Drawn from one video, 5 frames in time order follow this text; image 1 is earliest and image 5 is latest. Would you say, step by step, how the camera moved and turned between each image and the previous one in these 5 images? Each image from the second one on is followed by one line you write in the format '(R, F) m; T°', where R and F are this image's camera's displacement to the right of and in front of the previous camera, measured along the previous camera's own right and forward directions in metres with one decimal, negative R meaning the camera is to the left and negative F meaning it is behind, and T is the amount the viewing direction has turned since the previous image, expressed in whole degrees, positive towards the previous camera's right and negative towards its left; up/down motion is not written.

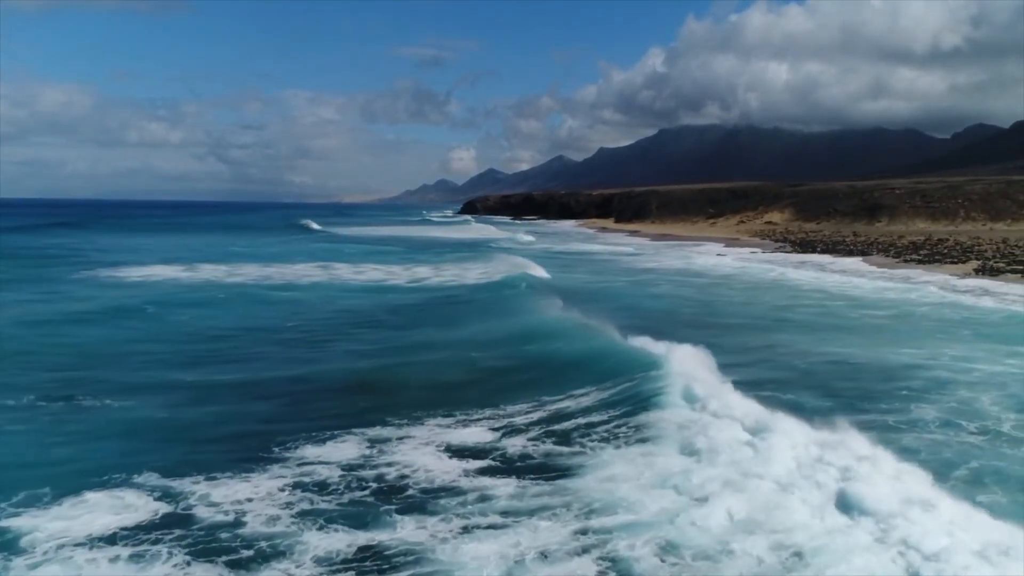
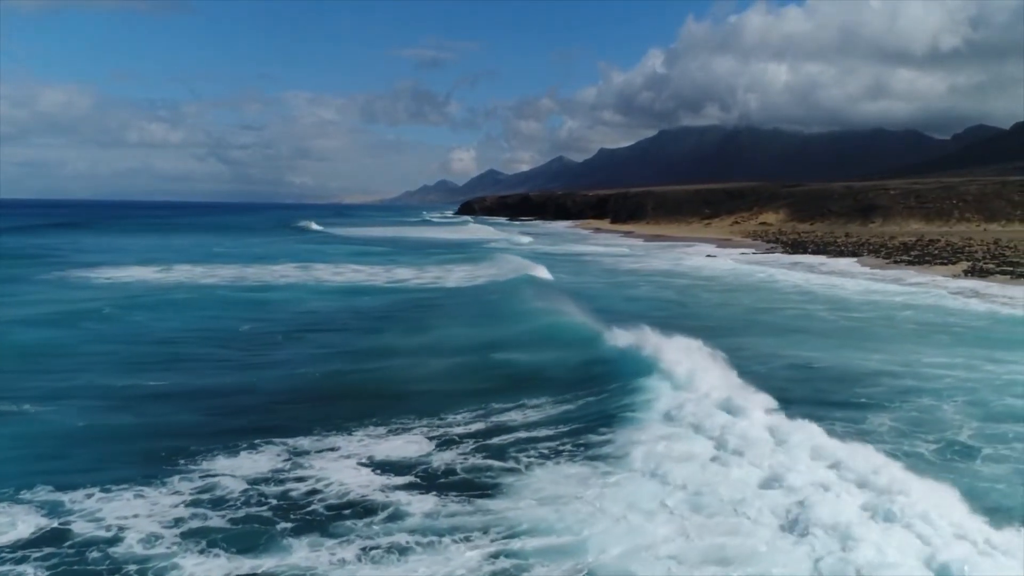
(+2.0, +0.6) m; 0°
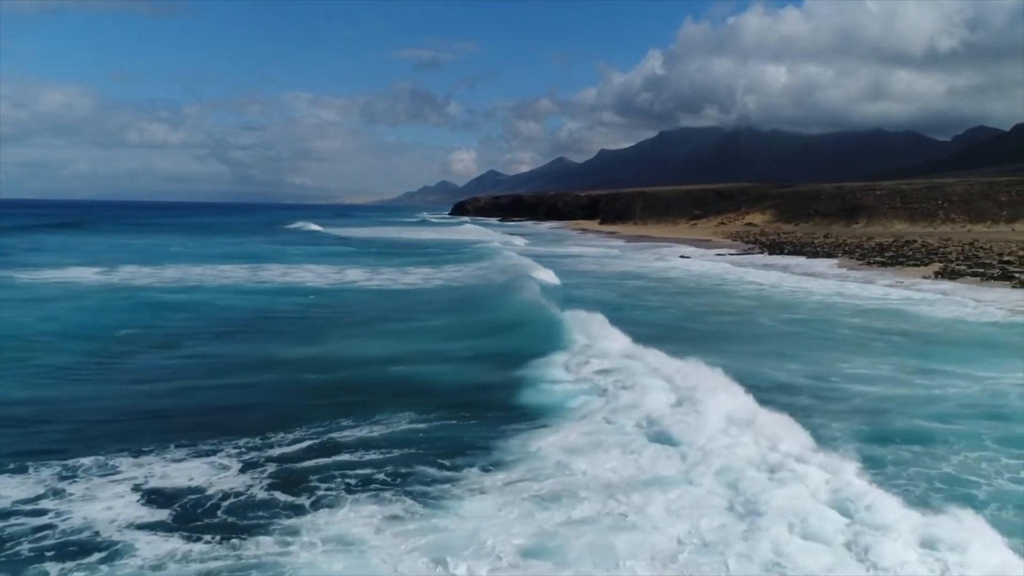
(+4.8, +1.3) m; 0°
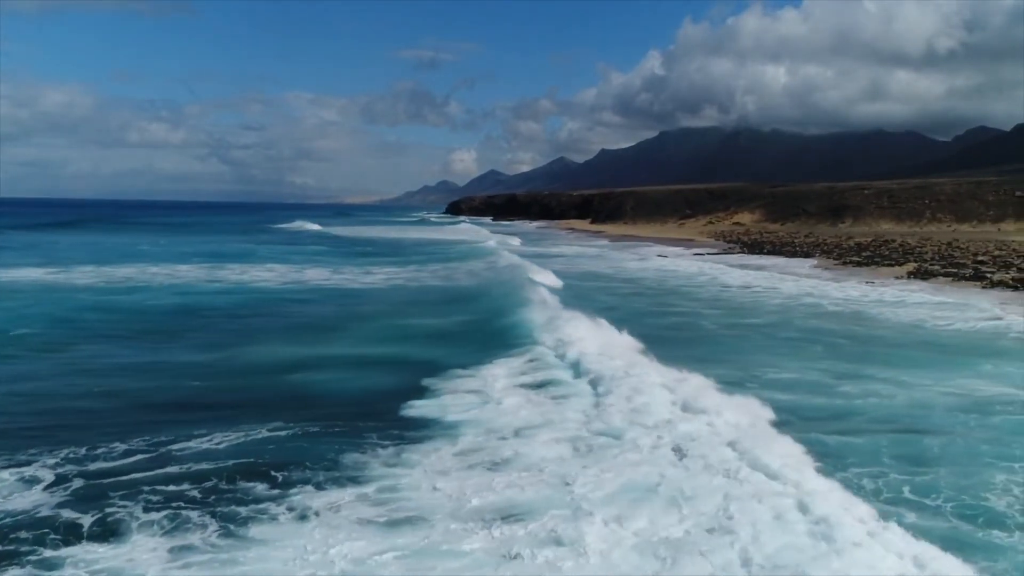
(+3.8, +0.9) m; 0°
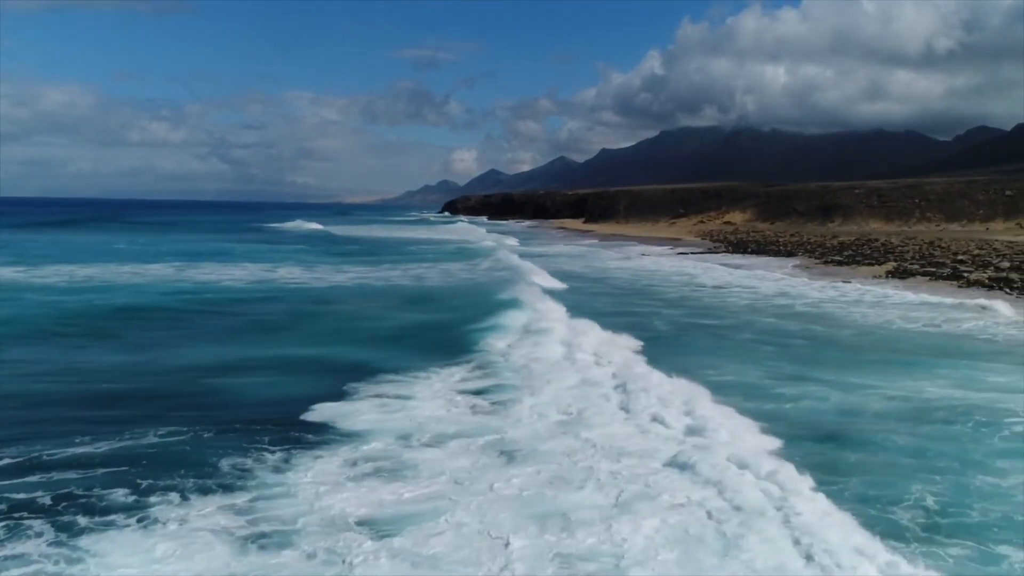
(+2.7, +0.5) m; 0°
